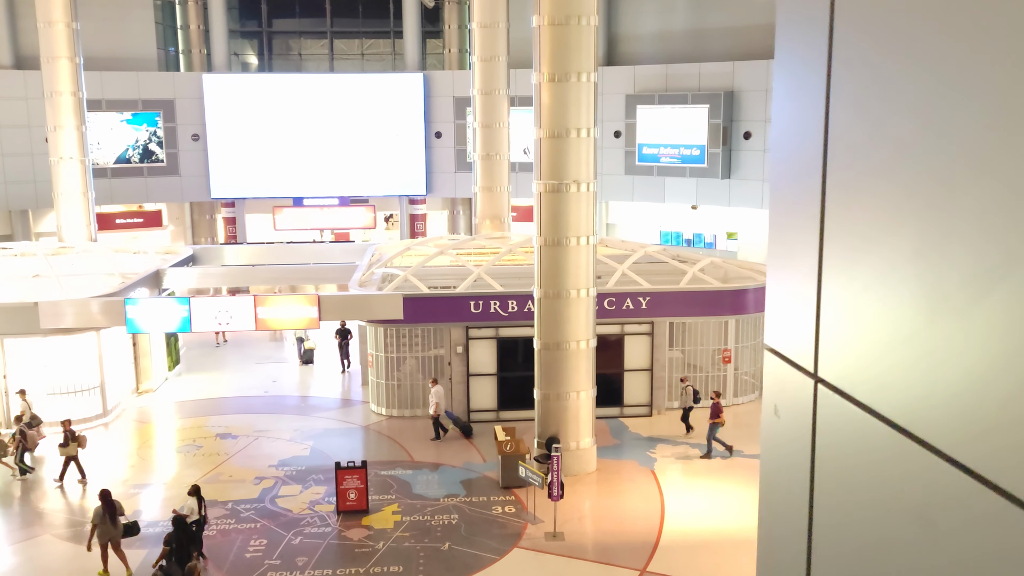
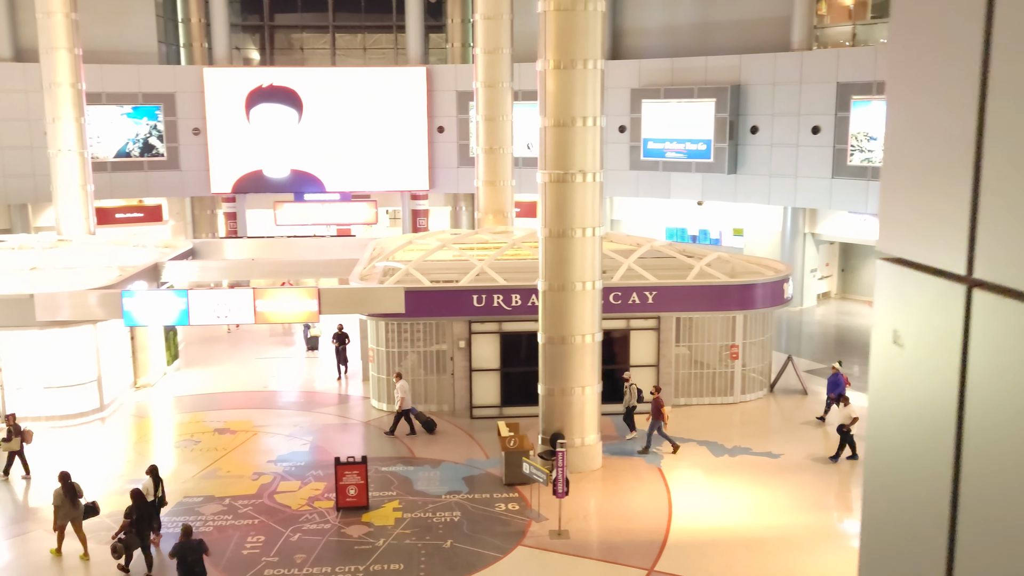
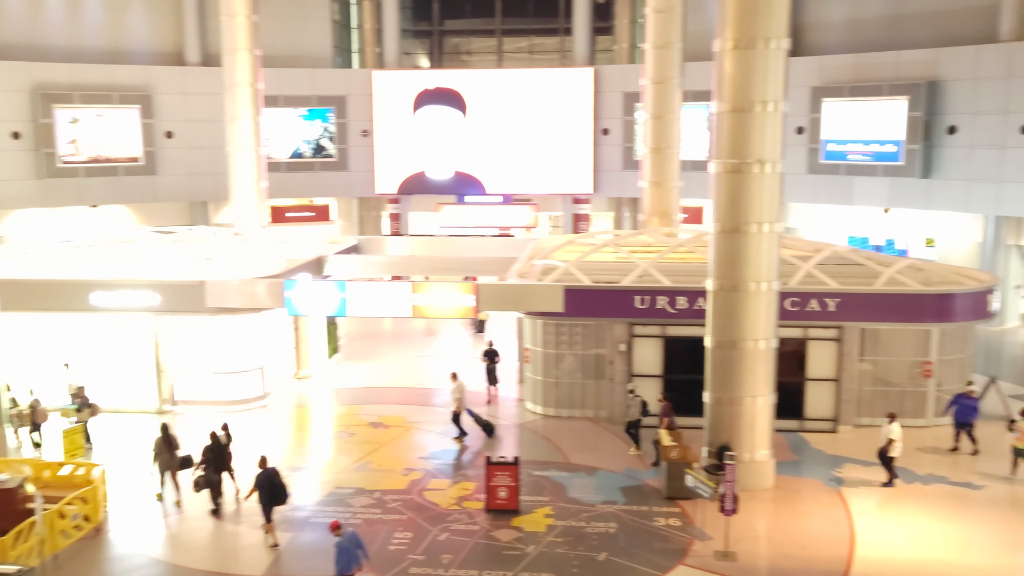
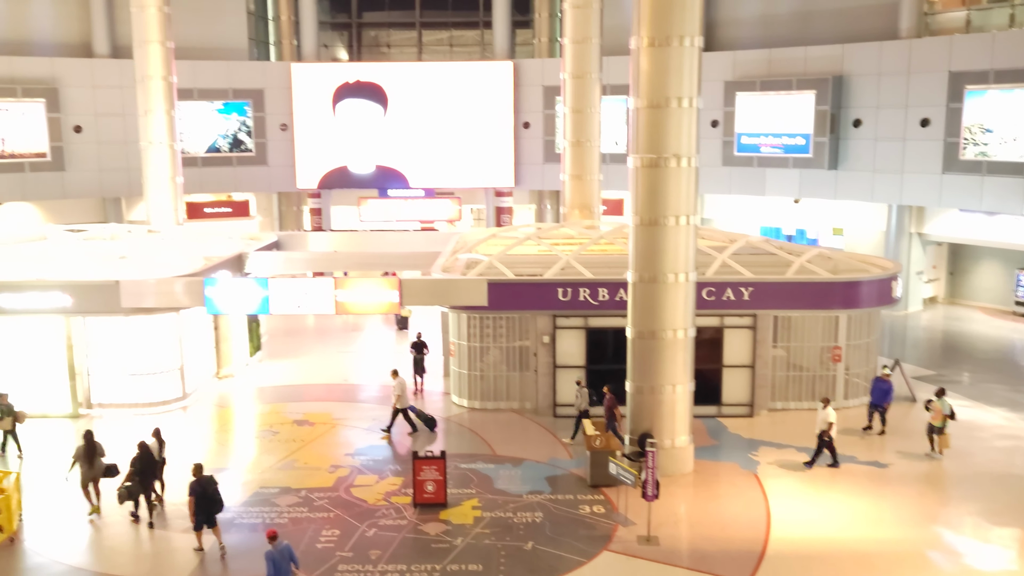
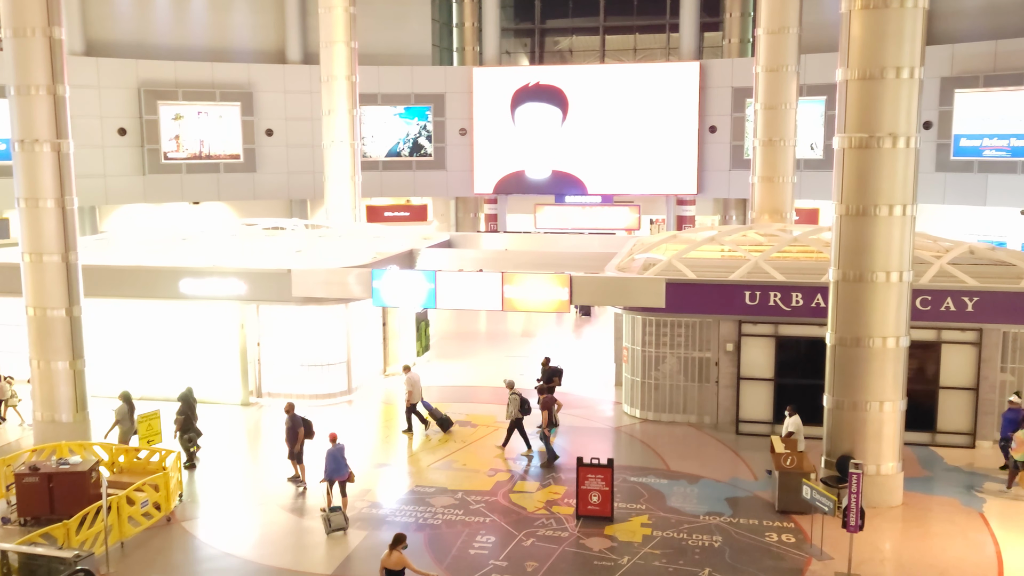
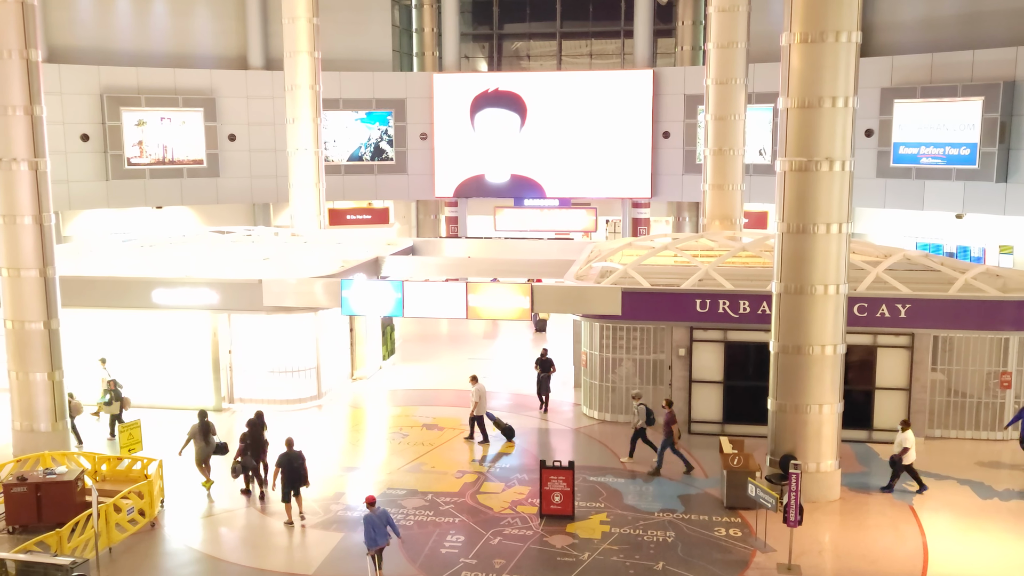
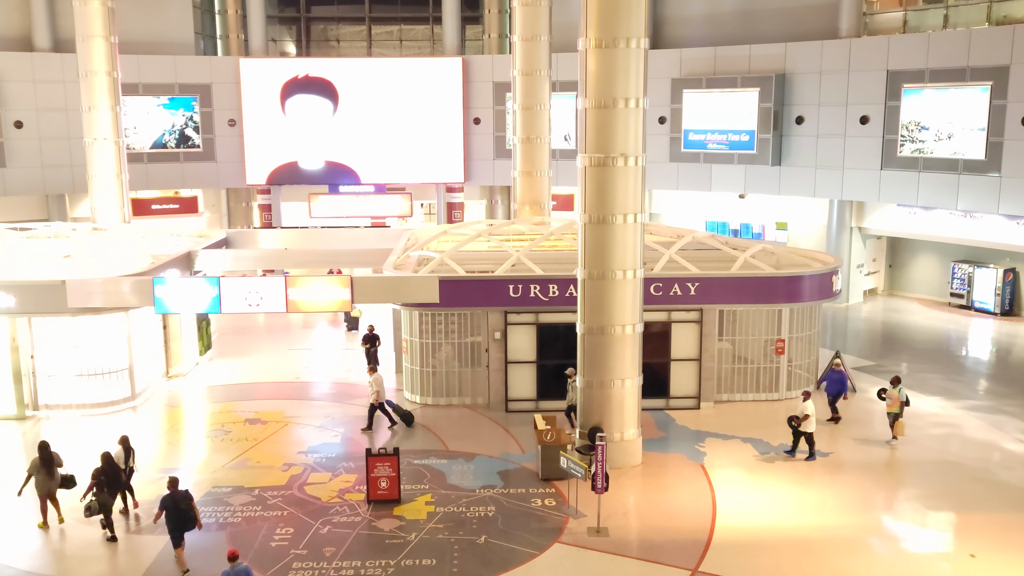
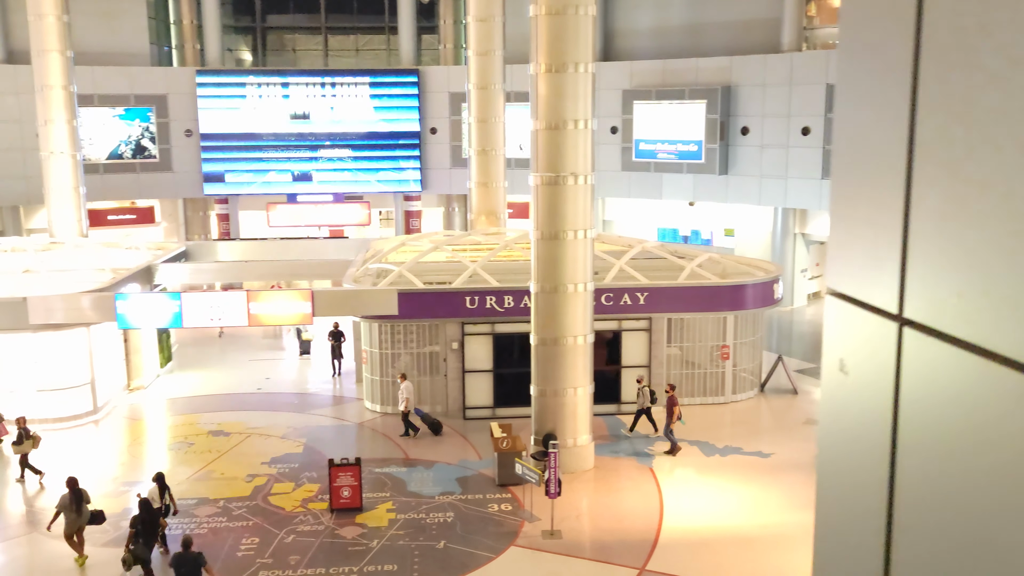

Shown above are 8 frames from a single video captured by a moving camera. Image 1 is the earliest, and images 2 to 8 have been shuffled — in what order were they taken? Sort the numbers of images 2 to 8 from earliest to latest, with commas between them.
8, 2, 7, 4, 3, 6, 5
